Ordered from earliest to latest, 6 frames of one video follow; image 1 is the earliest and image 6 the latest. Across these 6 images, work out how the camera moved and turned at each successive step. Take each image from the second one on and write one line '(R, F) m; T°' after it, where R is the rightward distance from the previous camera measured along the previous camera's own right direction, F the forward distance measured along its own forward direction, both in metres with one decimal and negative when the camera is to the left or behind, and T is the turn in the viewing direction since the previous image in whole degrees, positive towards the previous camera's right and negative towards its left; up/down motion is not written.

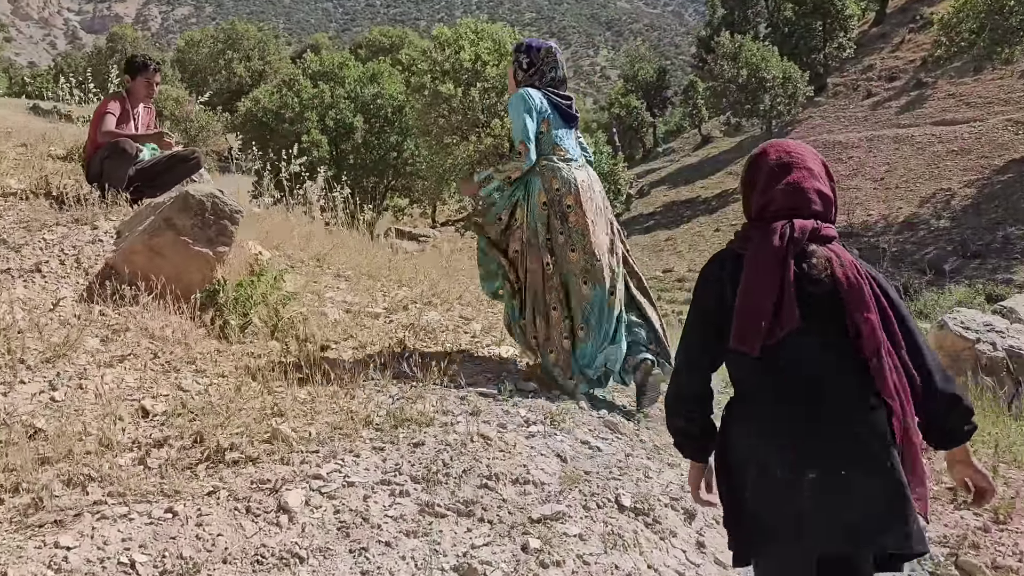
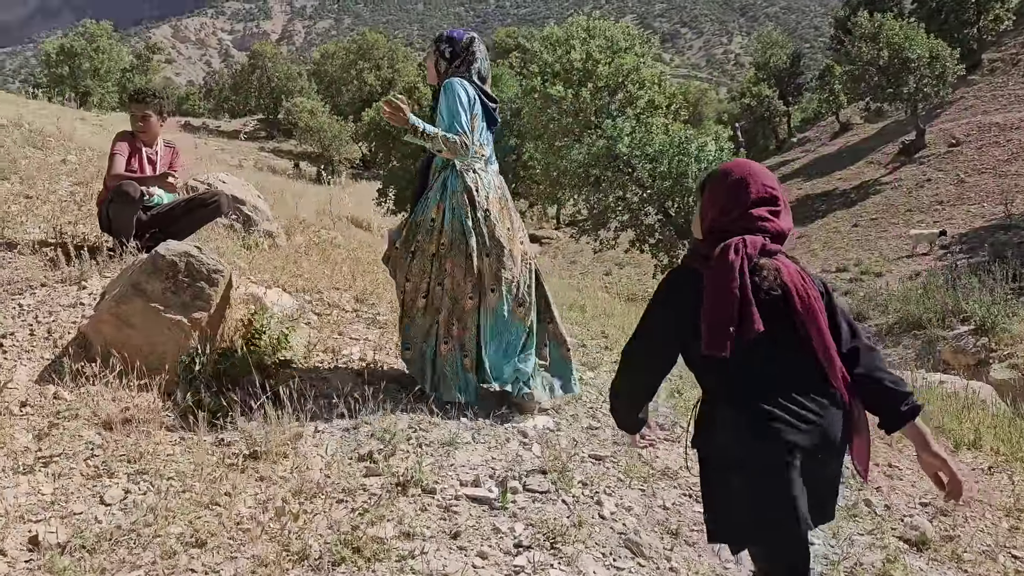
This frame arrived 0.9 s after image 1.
(+0.4, +0.7) m; -9°
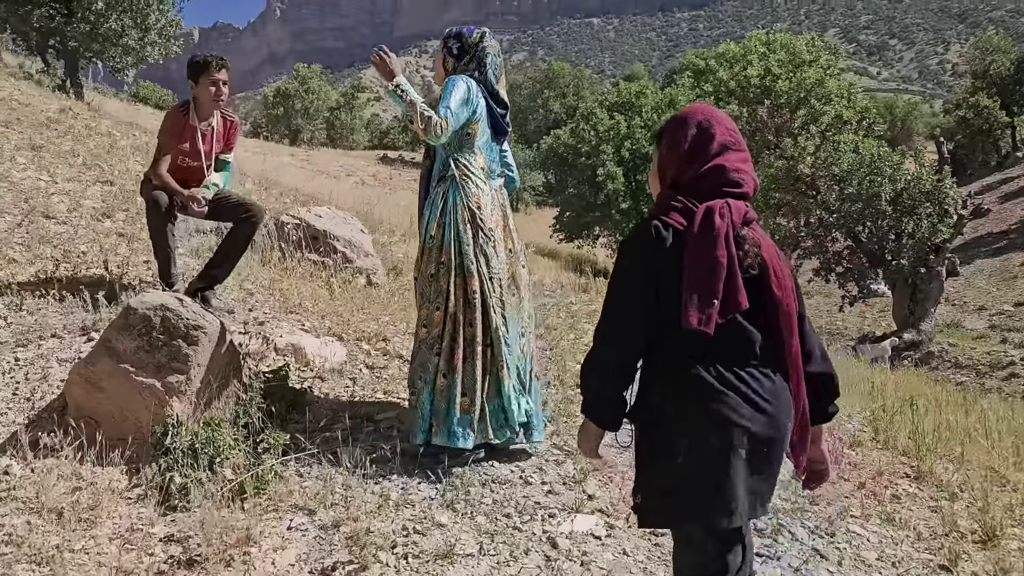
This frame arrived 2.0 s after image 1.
(+0.5, +0.8) m; -13°
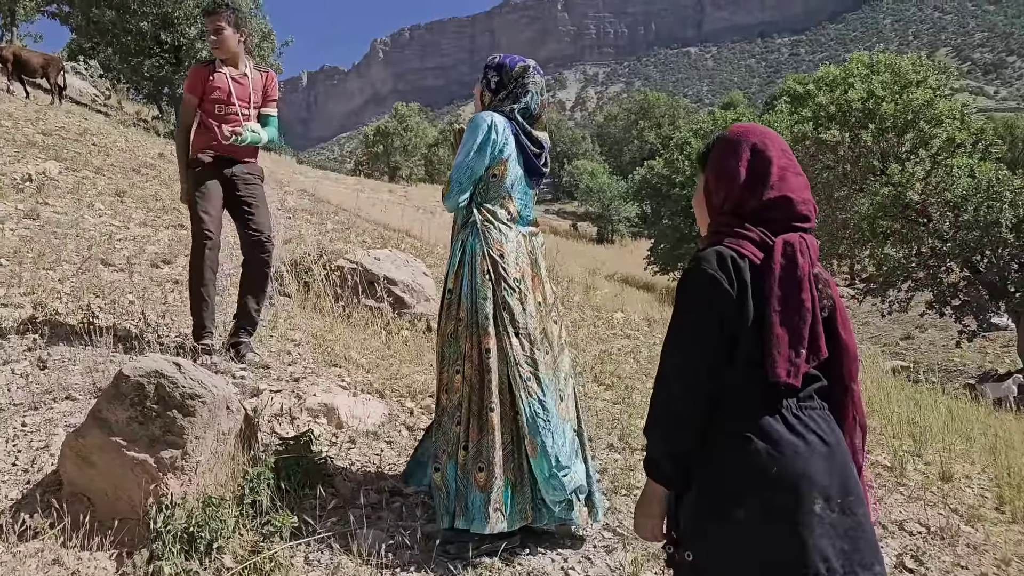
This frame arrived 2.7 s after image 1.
(+0.2, +0.4) m; -7°
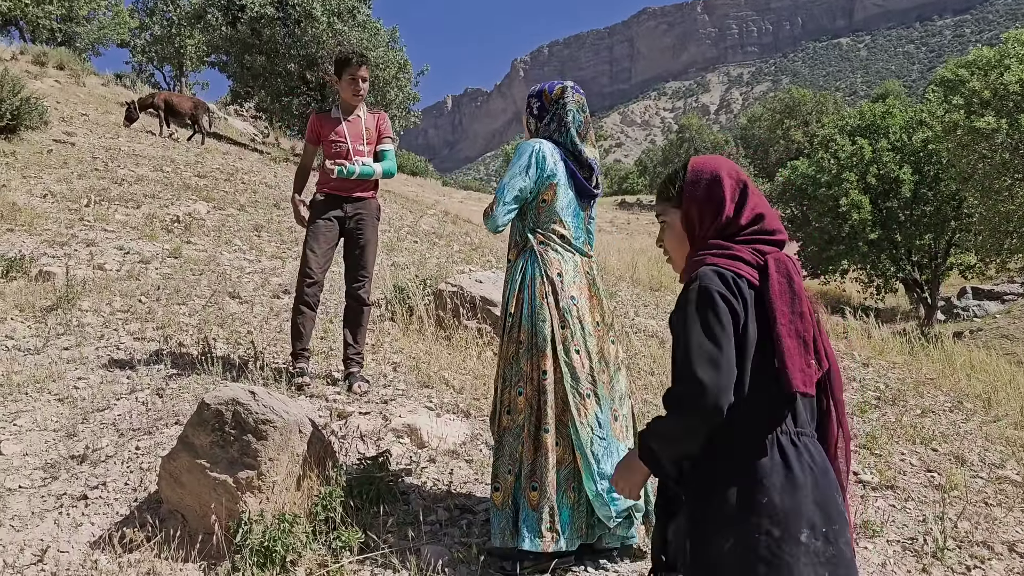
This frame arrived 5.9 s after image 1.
(+0.3, -0.1) m; -10°
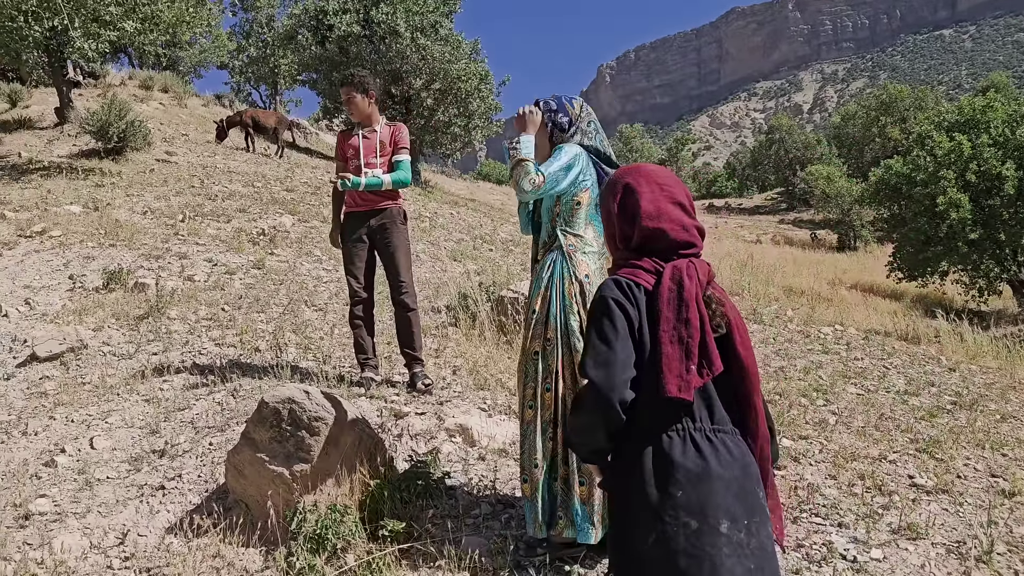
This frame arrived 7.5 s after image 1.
(+0.2, -0.1) m; -6°
